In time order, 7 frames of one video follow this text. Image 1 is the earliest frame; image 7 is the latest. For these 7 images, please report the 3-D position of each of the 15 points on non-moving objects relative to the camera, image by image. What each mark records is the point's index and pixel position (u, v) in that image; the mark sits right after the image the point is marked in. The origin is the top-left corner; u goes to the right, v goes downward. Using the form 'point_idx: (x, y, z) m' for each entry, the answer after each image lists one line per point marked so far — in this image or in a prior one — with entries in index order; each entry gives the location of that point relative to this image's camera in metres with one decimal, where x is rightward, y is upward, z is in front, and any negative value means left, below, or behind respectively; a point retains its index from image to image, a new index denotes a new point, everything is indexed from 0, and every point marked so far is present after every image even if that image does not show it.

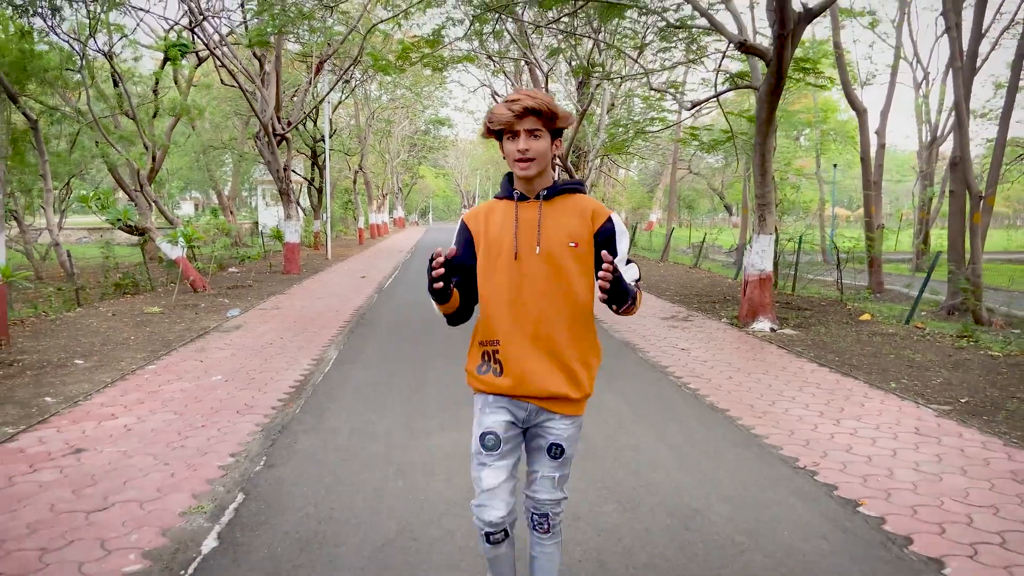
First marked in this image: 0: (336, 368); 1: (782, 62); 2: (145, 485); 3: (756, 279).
0: (-1.8, -0.8, +6.6) m
1: (+3.3, +2.7, +8.0) m
2: (-2.2, -1.2, +3.8) m
3: (+3.4, +0.1, +9.0) m
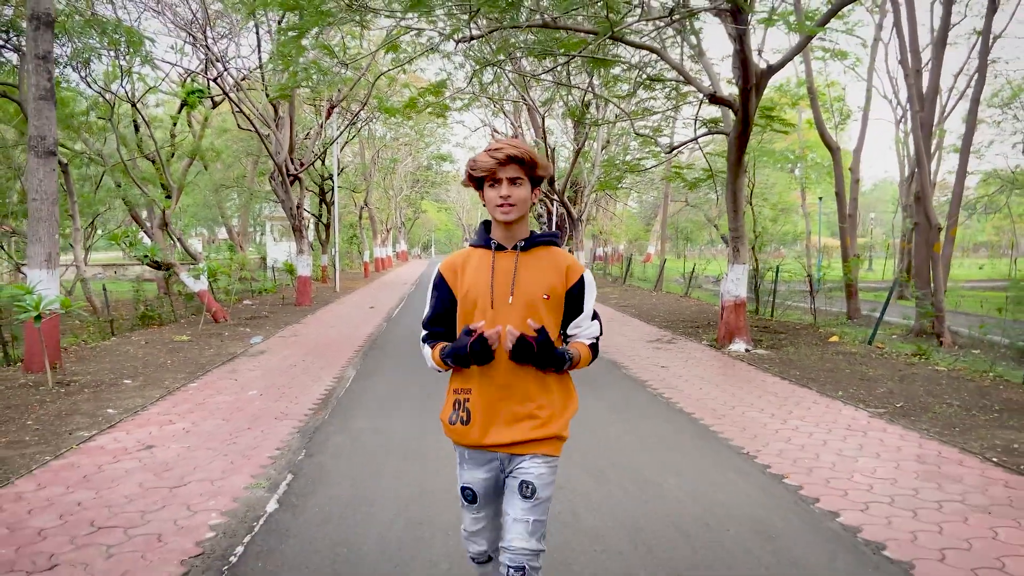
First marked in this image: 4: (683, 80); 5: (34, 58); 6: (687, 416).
0: (-1.8, -1.1, +7.5) m
1: (+3.2, +2.4, +9.0) m
2: (-2.2, -1.4, +4.7) m
3: (+3.3, -0.2, +9.9) m
4: (+2.6, +3.2, +10.1) m
5: (-5.9, +2.9, +8.1) m
6: (+1.6, -1.2, +6.1) m
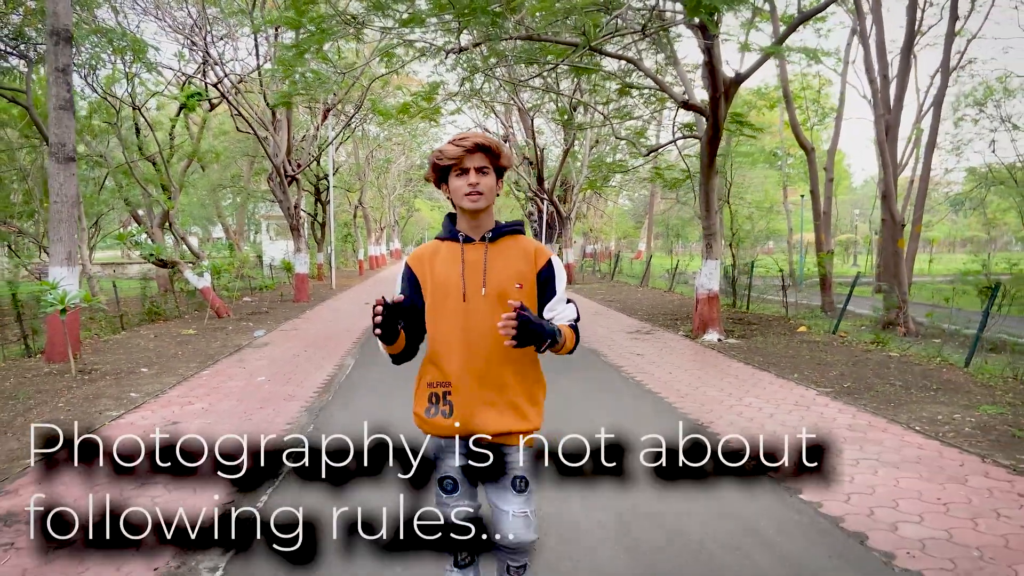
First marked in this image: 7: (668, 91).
0: (-2.0, -1.0, +8.2) m
1: (+3.1, +2.5, +9.7) m
2: (-2.3, -1.3, +5.4) m
3: (+3.2, -0.1, +10.6) m
4: (+2.4, +3.3, +10.8) m
5: (-6.1, +2.9, +8.7) m
6: (+1.5, -1.1, +6.8) m
7: (+2.5, +3.1, +10.4) m
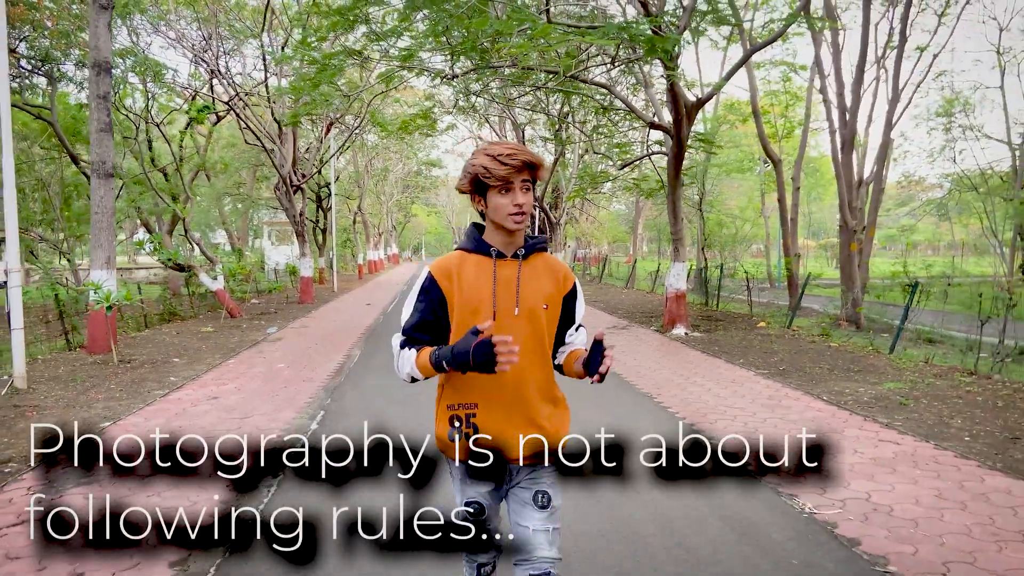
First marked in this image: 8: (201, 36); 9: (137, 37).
0: (-2.2, -1.0, +9.4) m
1: (+2.8, +2.5, +11.0) m
2: (-2.5, -1.3, +6.6) m
3: (+2.9, -0.1, +11.9) m
4: (+2.2, +3.3, +12.0) m
5: (-6.3, +2.9, +9.9) m
6: (+1.3, -1.1, +8.0) m
7: (+2.3, +3.2, +11.7) m
8: (-8.3, +6.8, +17.5) m
9: (-9.9, +6.6, +17.2) m
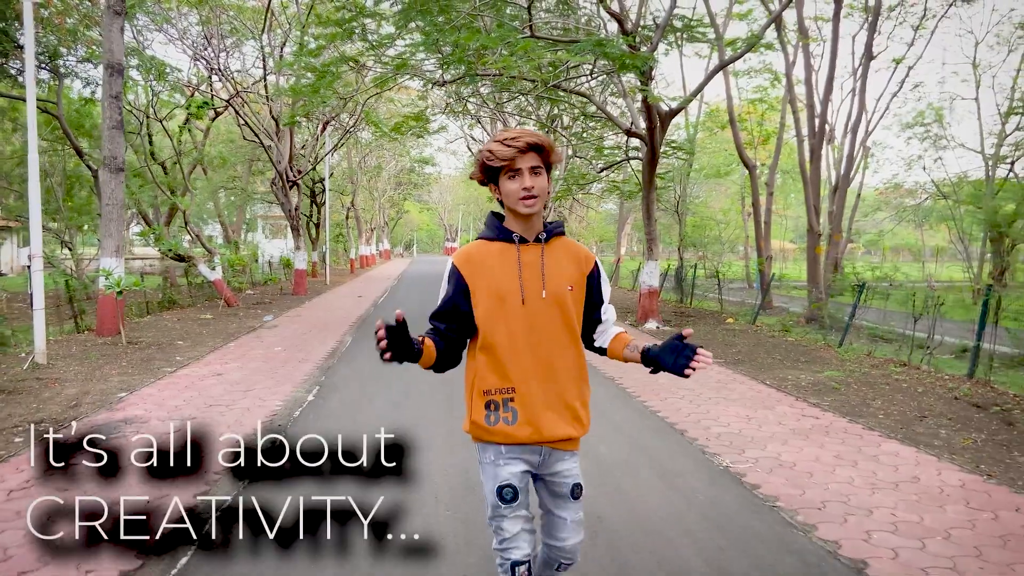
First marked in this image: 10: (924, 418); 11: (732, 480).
0: (-2.5, -0.9, +10.1) m
1: (+2.6, +2.6, +11.8) m
2: (-2.8, -1.1, +7.3) m
3: (+2.6, -0.1, +12.7) m
4: (+1.9, +3.4, +12.8) m
5: (-6.6, +3.1, +10.6) m
6: (+1.0, -1.0, +8.8) m
7: (+2.0, +3.2, +12.5) m
8: (-8.6, +7.0, +18.1) m
9: (-10.1, +6.9, +17.8) m
10: (+3.8, -1.2, +6.0) m
11: (+1.5, -1.3, +4.4) m
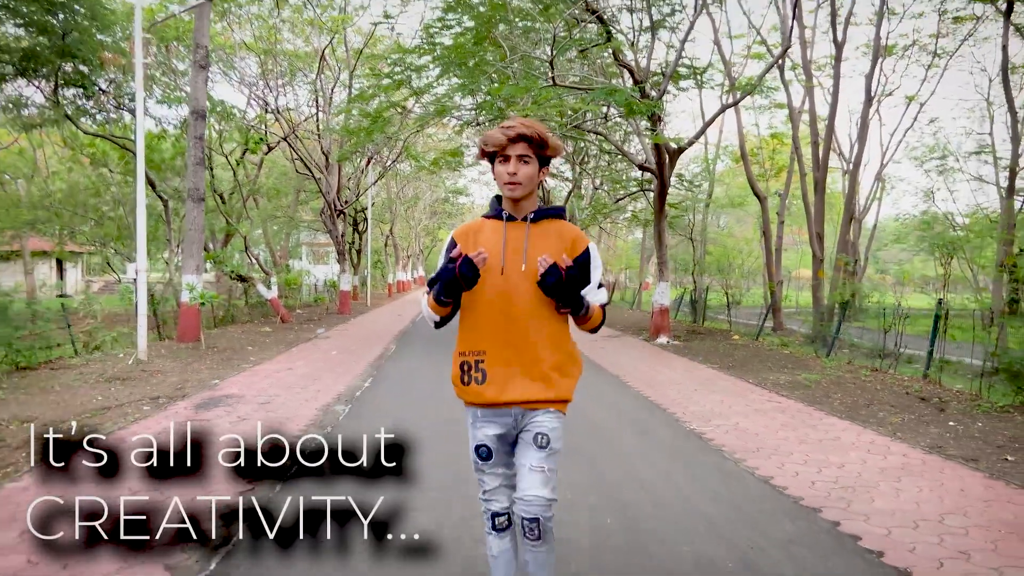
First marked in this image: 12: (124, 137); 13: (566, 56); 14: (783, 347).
0: (-2.1, -1.1, +11.7) m
1: (+3.1, +2.2, +13.2) m
2: (-2.5, -1.2, +8.9) m
3: (+3.2, -0.5, +14.0) m
4: (+2.5, +3.0, +14.3) m
5: (-6.1, +2.9, +12.5) m
6: (+1.3, -1.2, +10.1) m
7: (+2.6, +2.8, +14.0) m
8: (-7.7, +6.5, +20.3) m
9: (-9.3, +6.3, +20.1) m
10: (+4.0, -1.3, +7.3) m
11: (+1.6, -1.3, +5.7) m
12: (-10.2, +4.0, +17.1) m
13: (+1.1, +4.8, +13.6) m
14: (+5.4, -1.2, +13.0) m
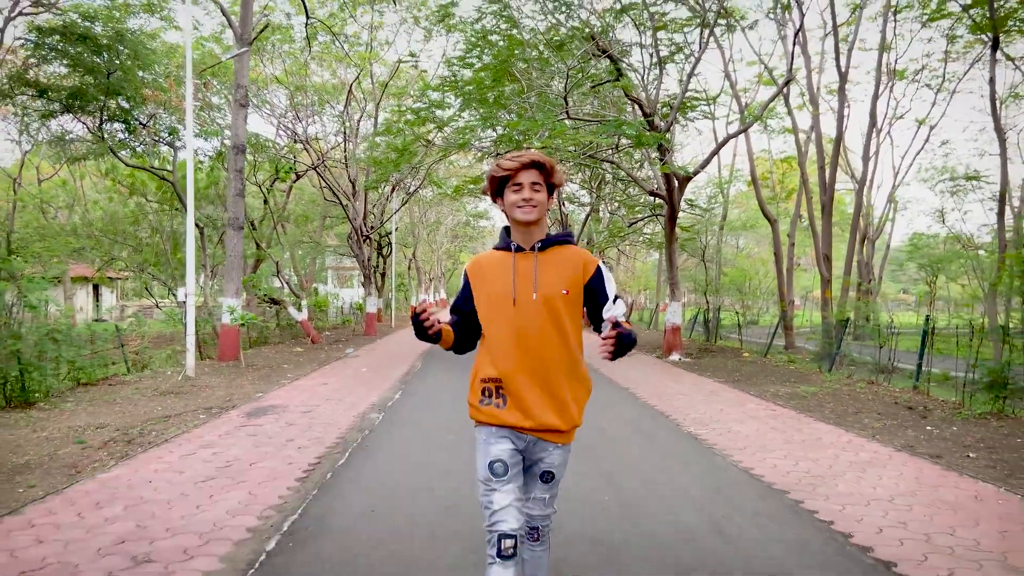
0: (-1.7, -1.5, +12.5) m
1: (+3.5, +1.8, +14.0) m
2: (-2.3, -1.6, +9.7) m
3: (+3.6, -0.9, +14.7) m
4: (+2.9, +2.5, +15.1) m
5: (-5.8, +2.4, +13.6) m
6: (+1.6, -1.5, +10.8) m
7: (+3.0, +2.4, +14.8) m
8: (-7.2, +5.7, +21.5) m
9: (-8.7, +5.6, +21.4) m
10: (+4.2, -1.5, +7.9) m
11: (+1.8, -1.5, +6.4) m
12: (-9.8, +3.4, +18.4) m
13: (+1.5, +4.4, +14.5) m
14: (+5.8, -1.6, +13.6) m
